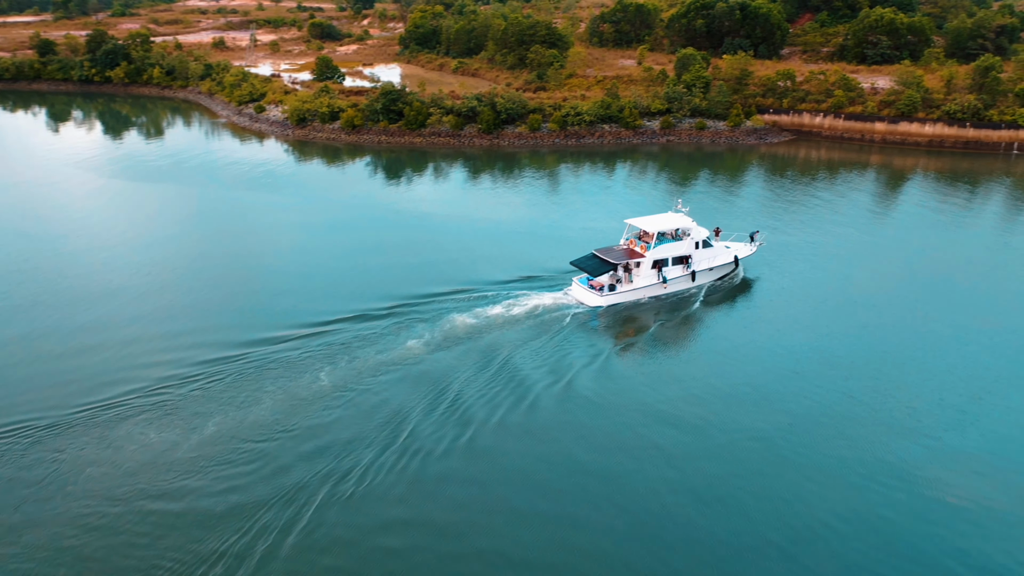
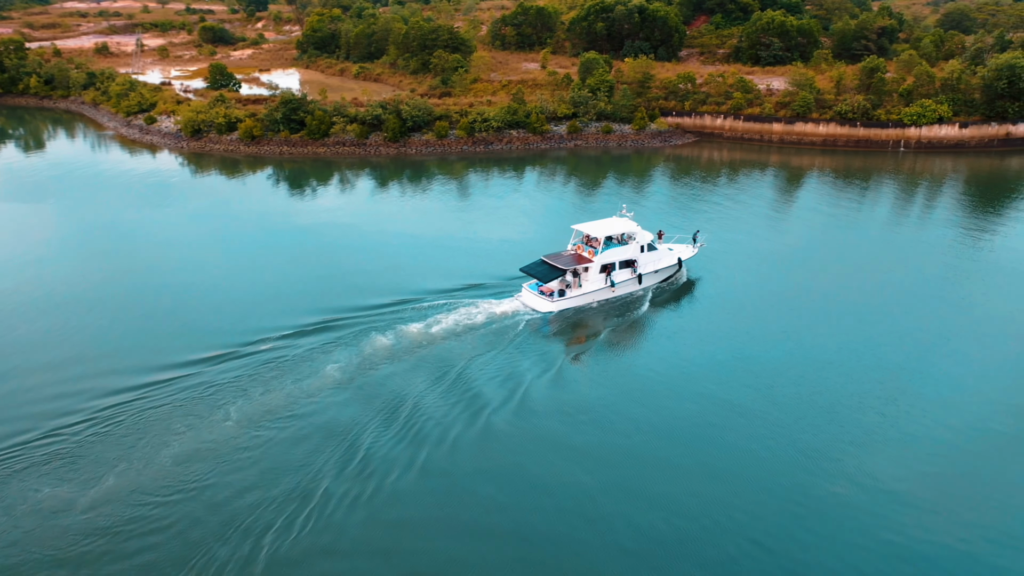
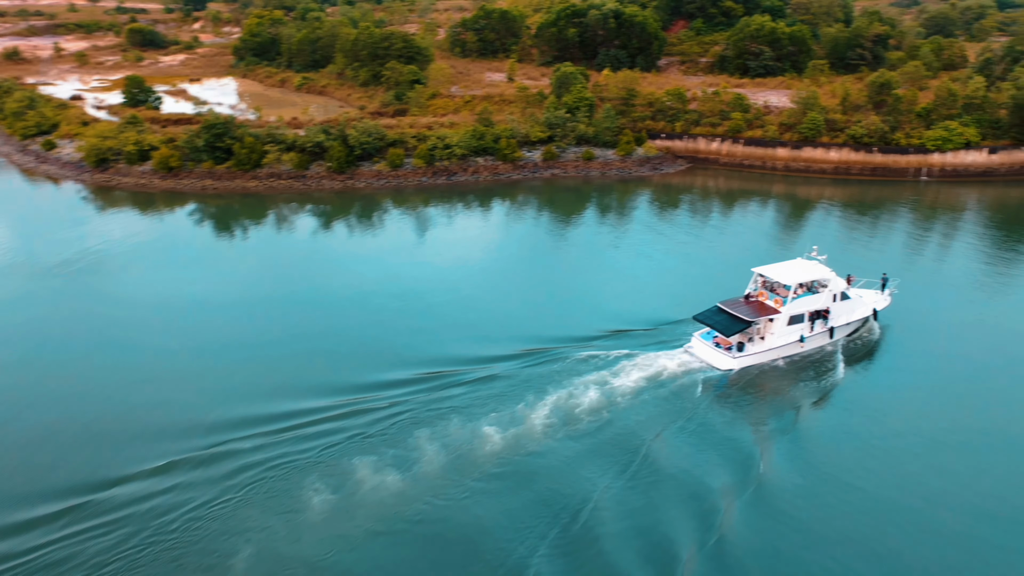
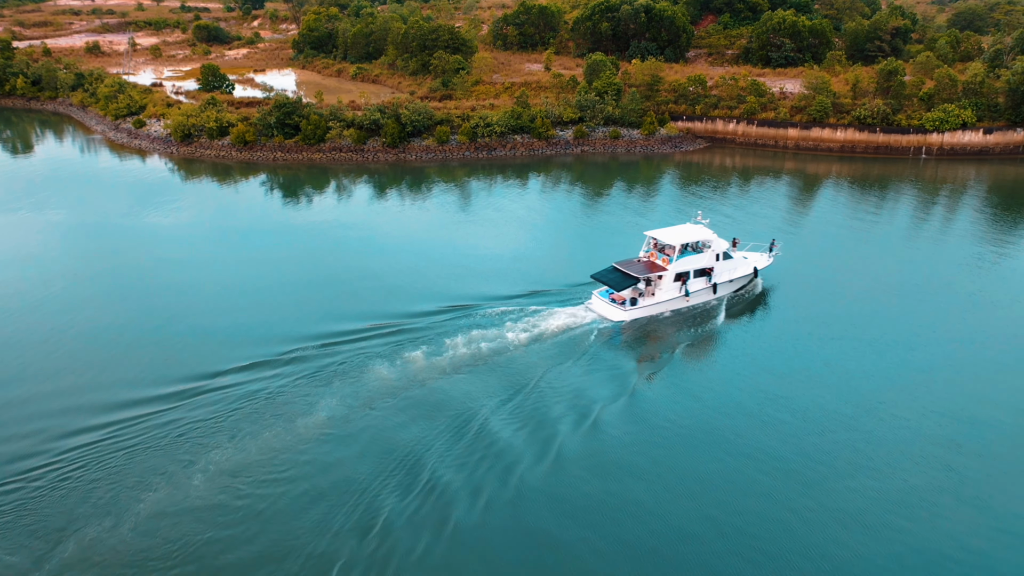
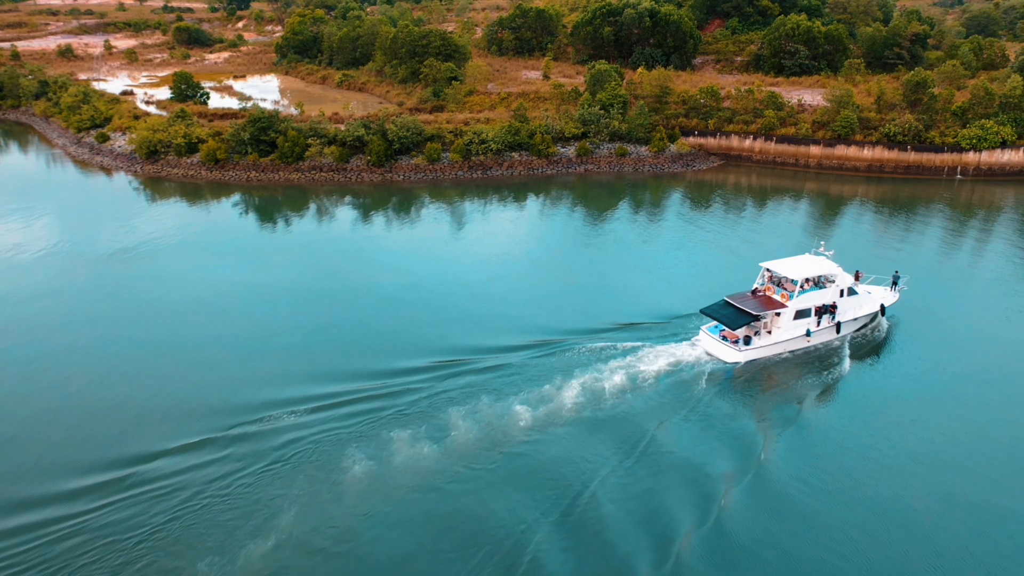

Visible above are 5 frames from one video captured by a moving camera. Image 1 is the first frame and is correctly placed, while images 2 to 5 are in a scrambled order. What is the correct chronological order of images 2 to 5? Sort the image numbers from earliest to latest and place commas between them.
2, 4, 5, 3
